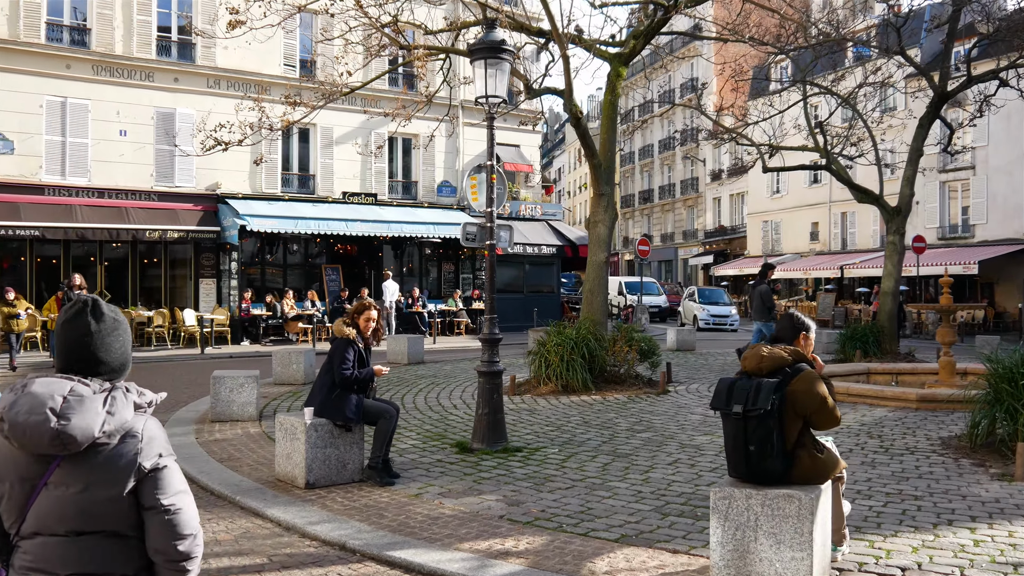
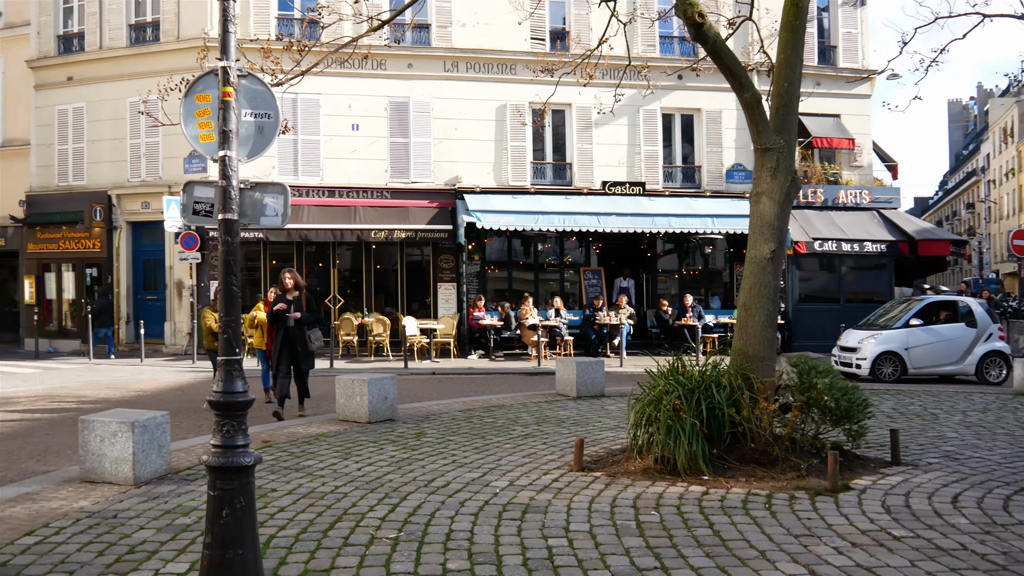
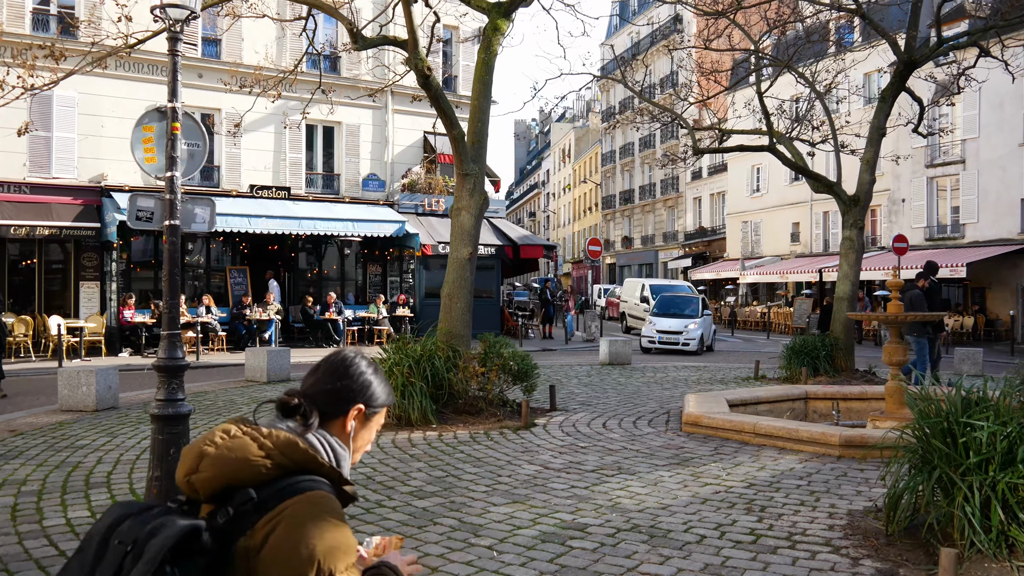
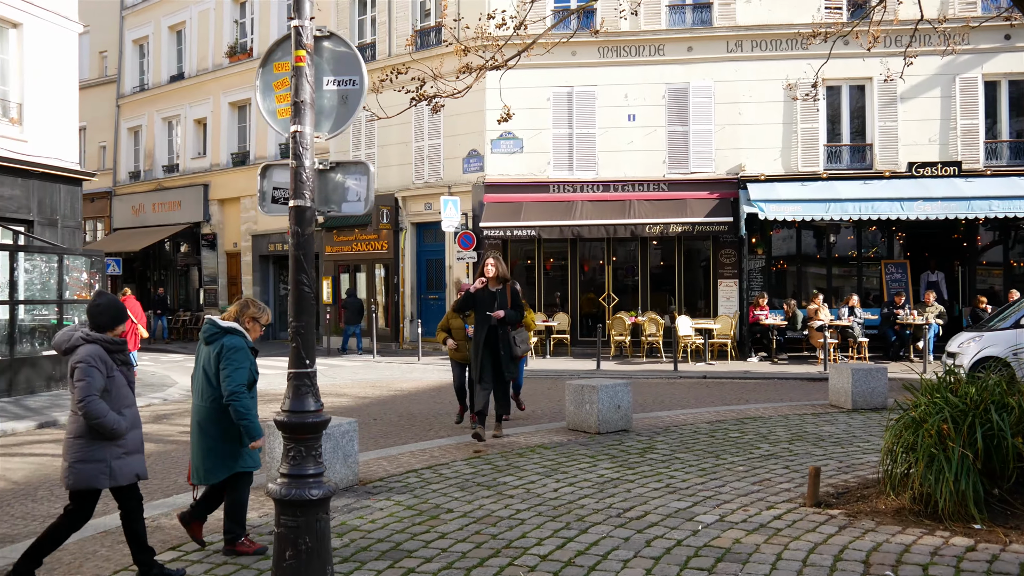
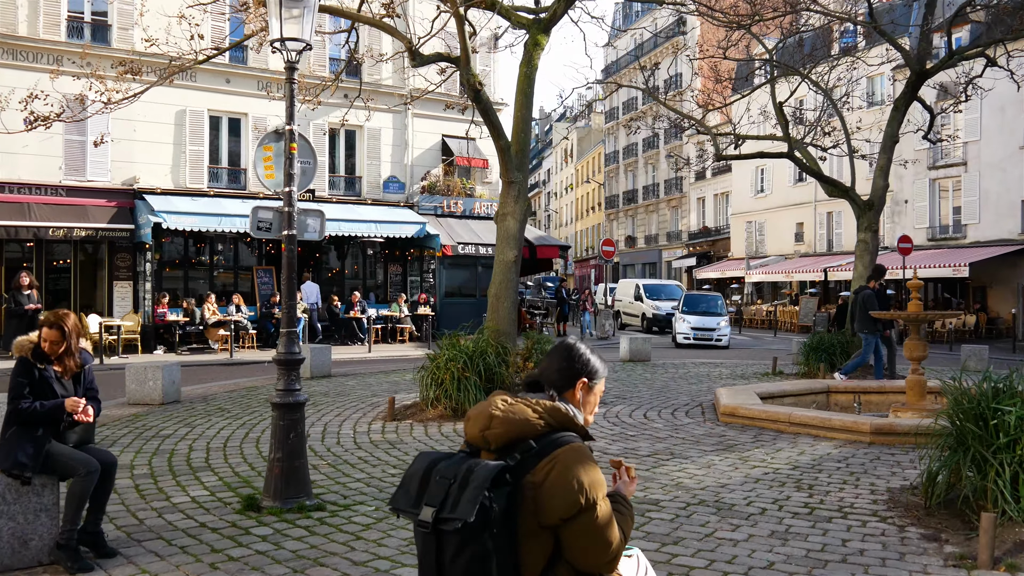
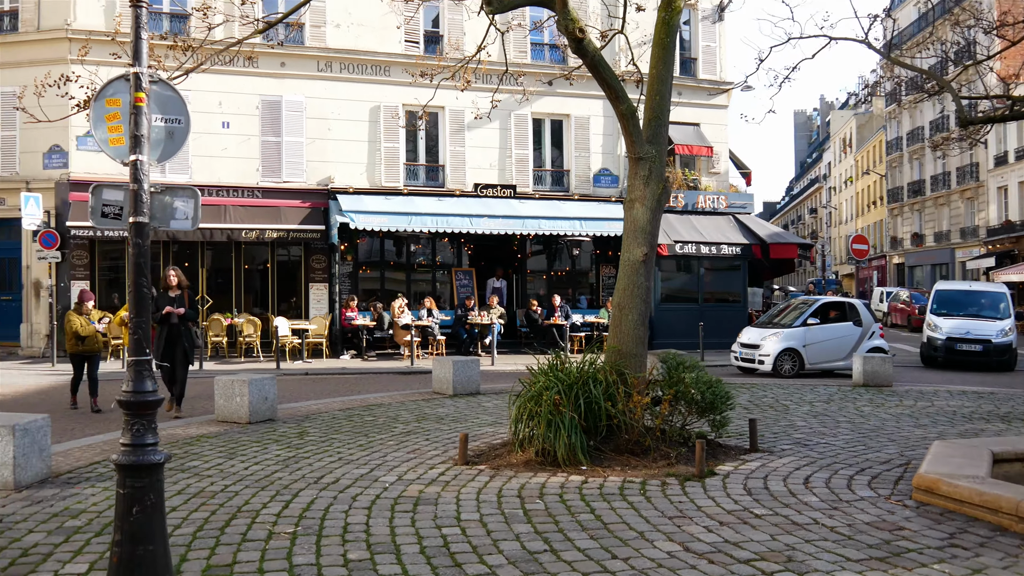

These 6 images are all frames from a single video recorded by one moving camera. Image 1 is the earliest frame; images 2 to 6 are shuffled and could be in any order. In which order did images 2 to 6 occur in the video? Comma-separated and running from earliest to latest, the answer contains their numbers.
5, 3, 6, 2, 4
